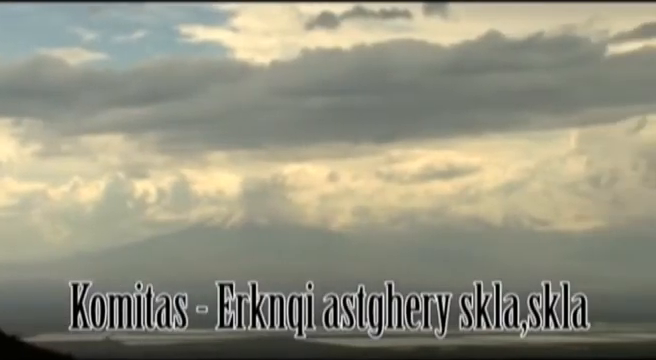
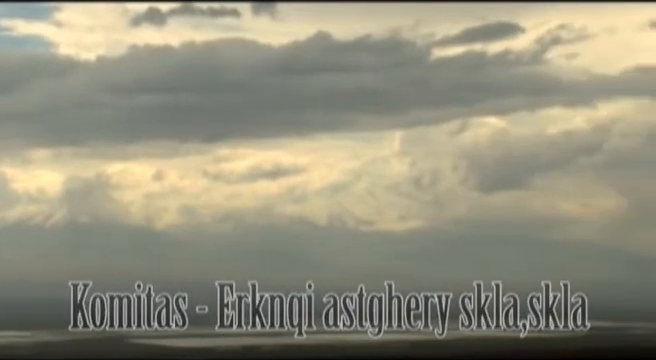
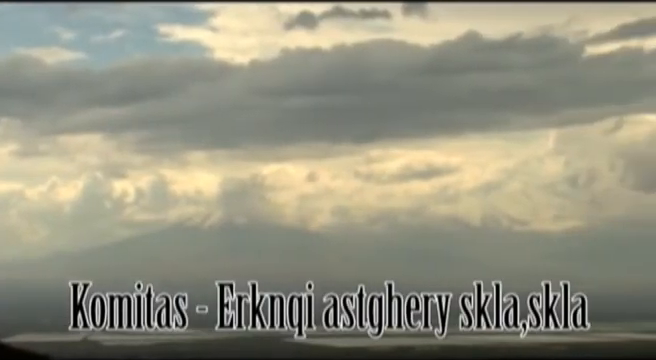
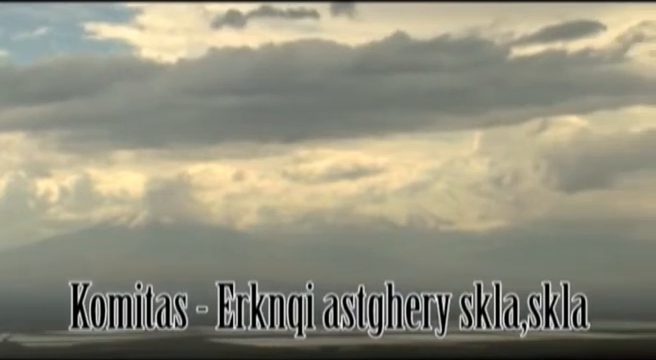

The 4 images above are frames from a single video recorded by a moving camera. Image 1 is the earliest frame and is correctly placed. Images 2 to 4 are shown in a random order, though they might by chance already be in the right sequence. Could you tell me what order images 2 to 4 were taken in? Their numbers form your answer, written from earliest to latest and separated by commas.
3, 4, 2
